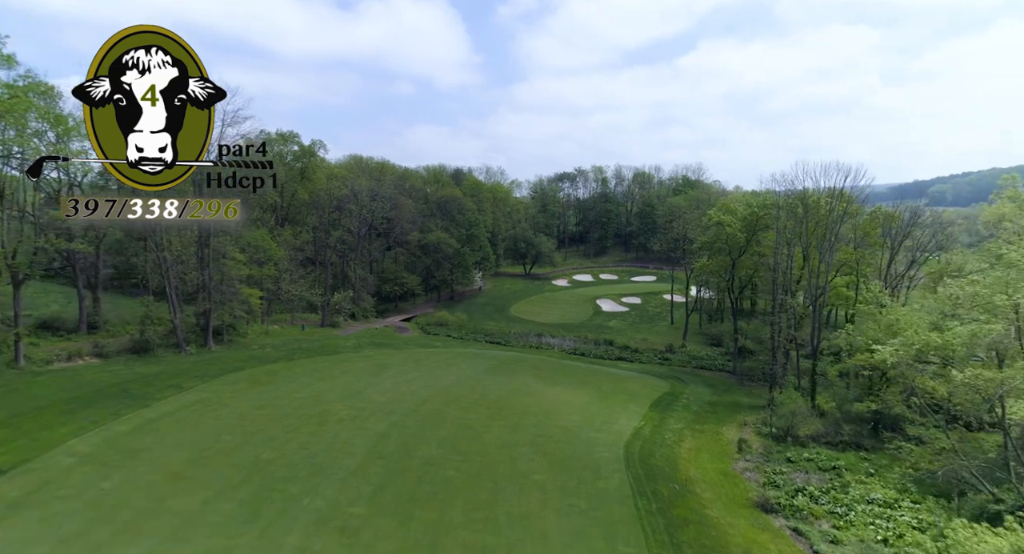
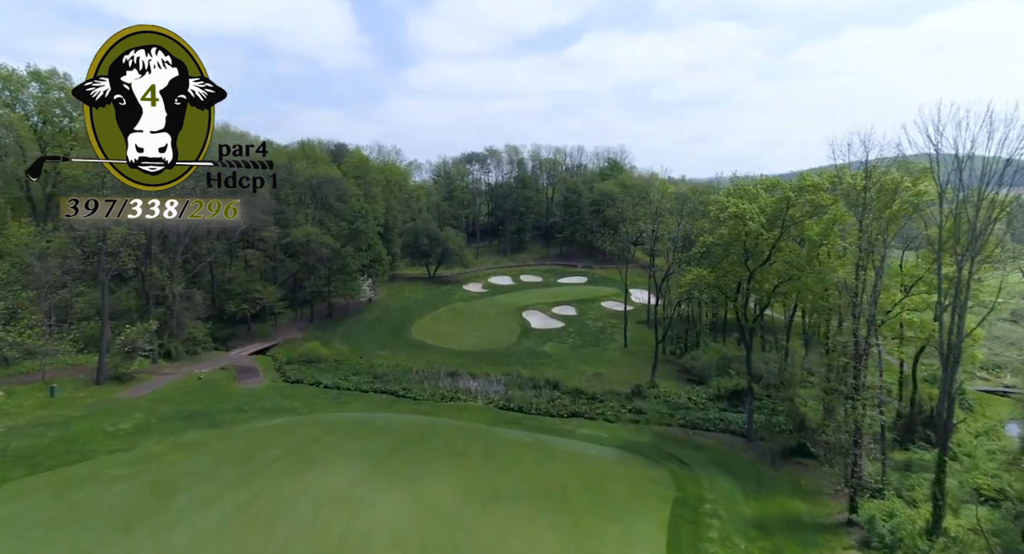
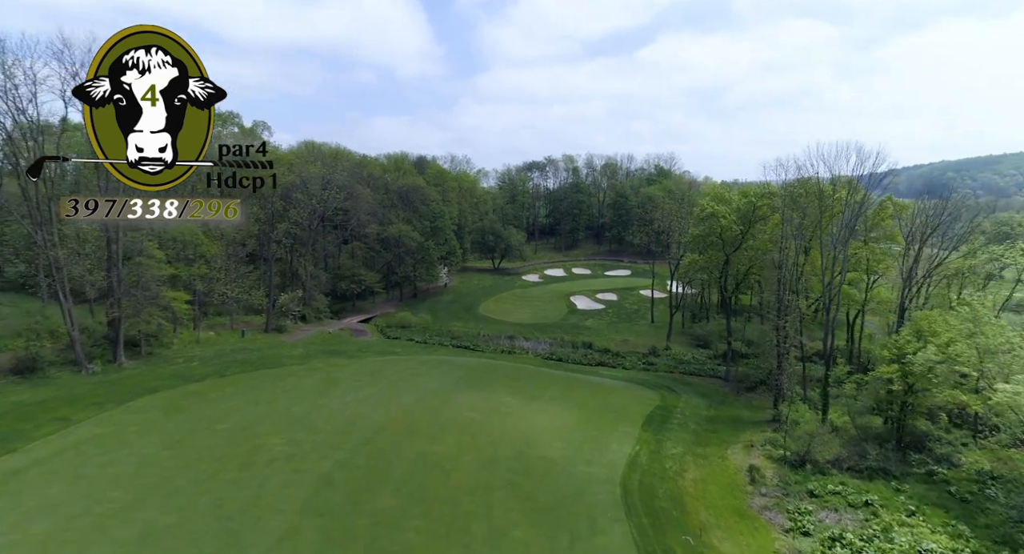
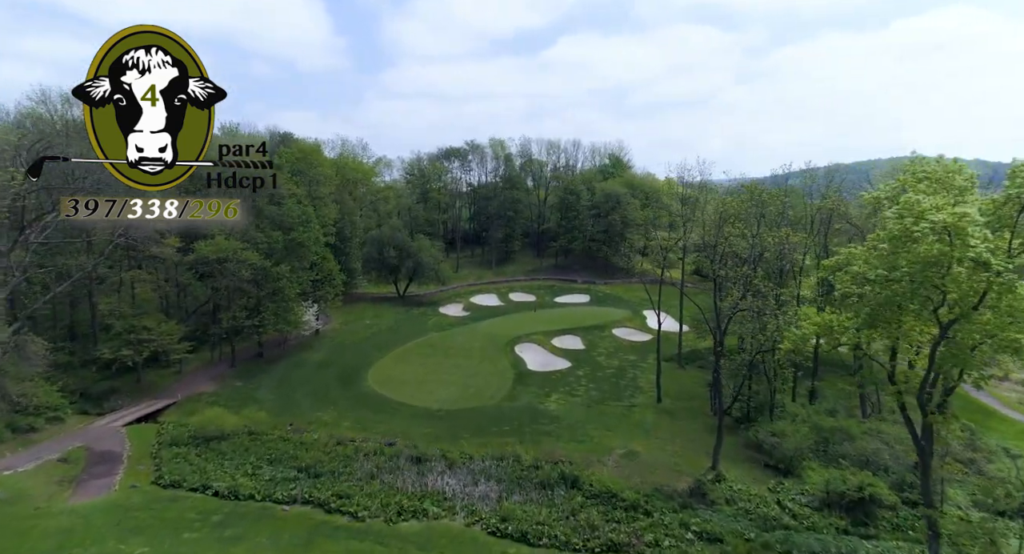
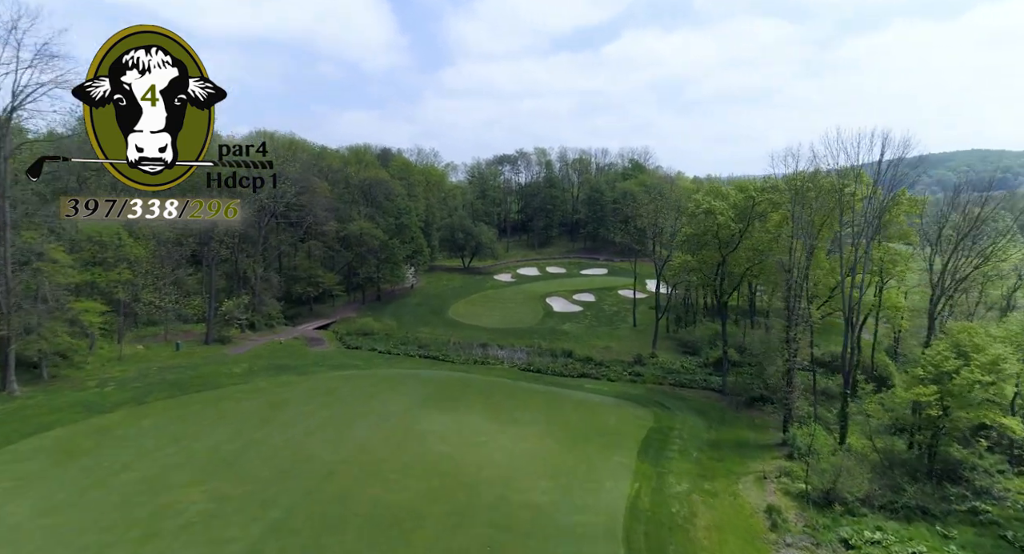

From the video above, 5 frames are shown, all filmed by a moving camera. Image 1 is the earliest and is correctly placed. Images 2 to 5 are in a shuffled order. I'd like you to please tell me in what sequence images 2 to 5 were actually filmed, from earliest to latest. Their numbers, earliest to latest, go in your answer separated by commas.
3, 5, 2, 4
